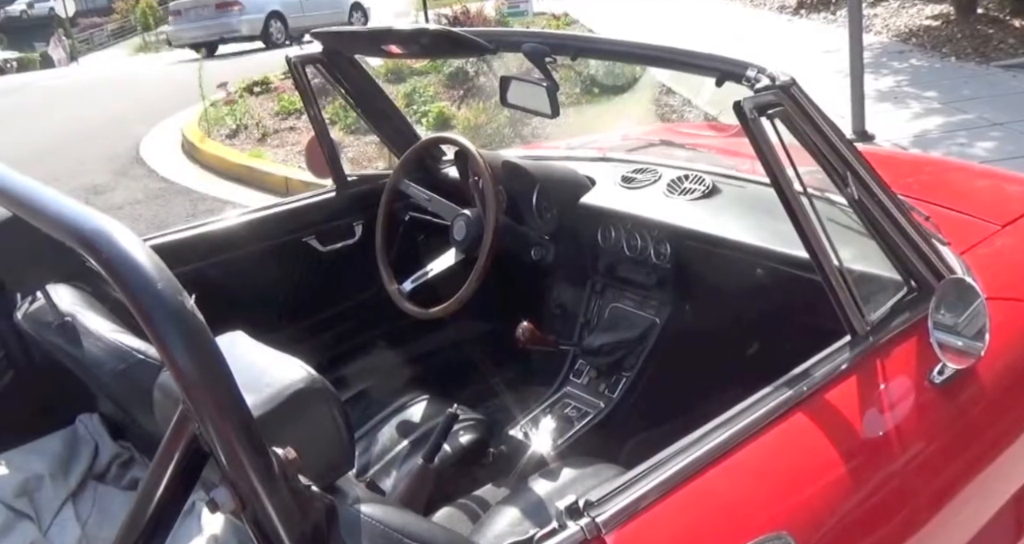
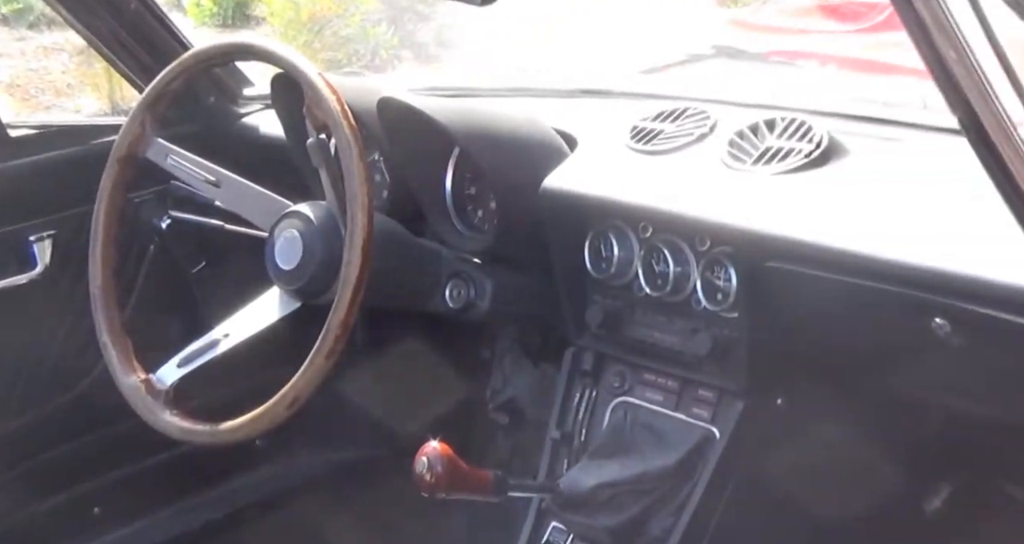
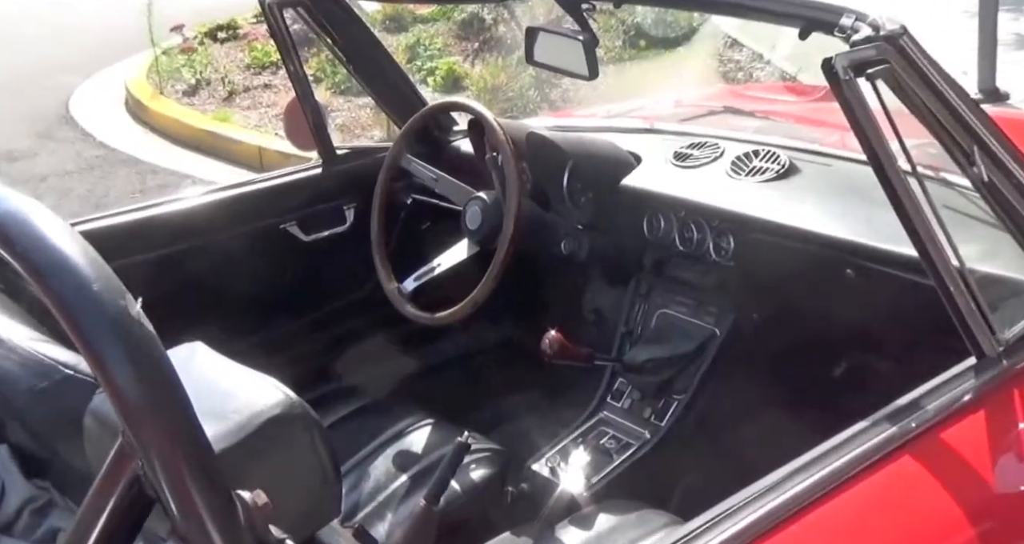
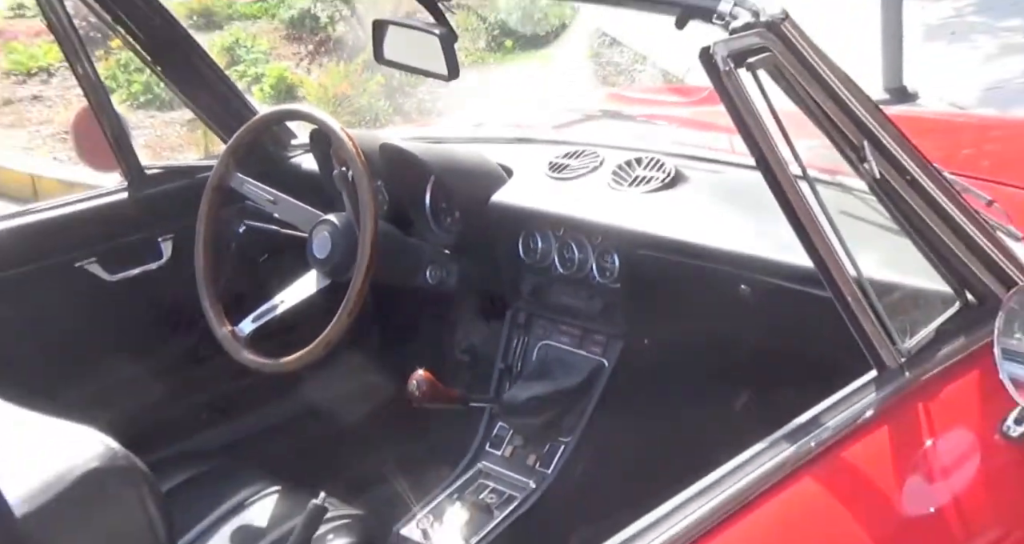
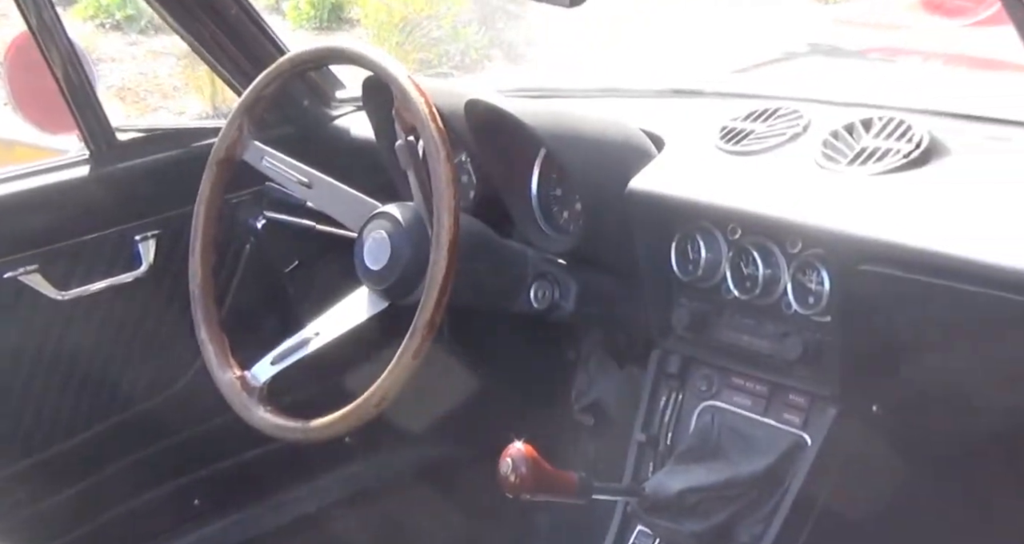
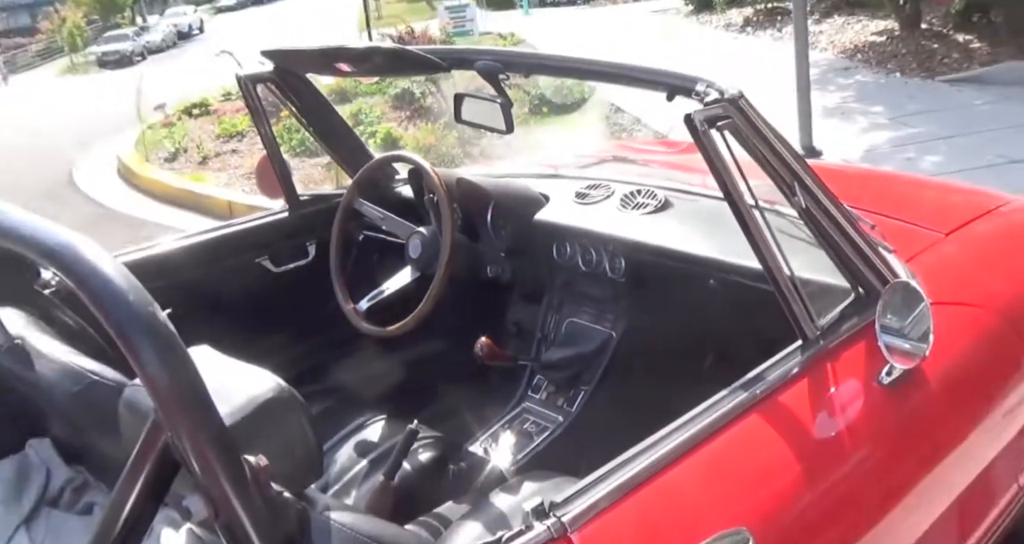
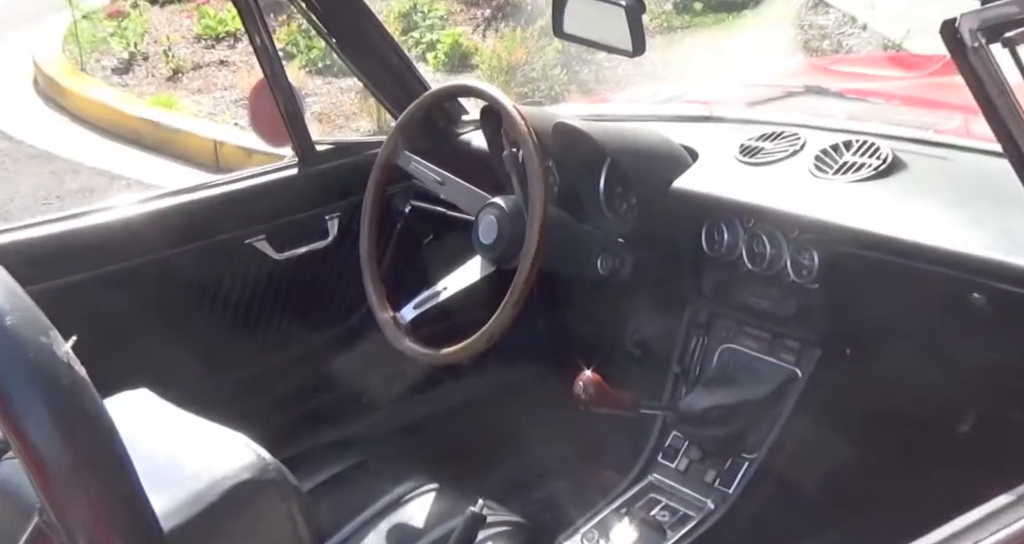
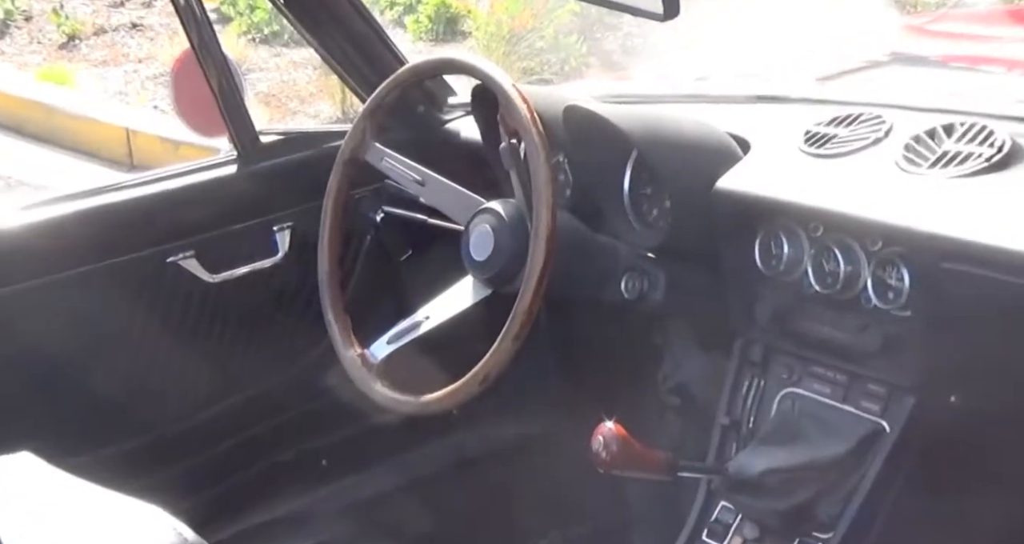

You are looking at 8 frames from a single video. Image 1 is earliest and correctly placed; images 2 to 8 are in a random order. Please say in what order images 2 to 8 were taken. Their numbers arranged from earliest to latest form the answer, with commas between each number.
3, 7, 8, 5, 2, 4, 6
